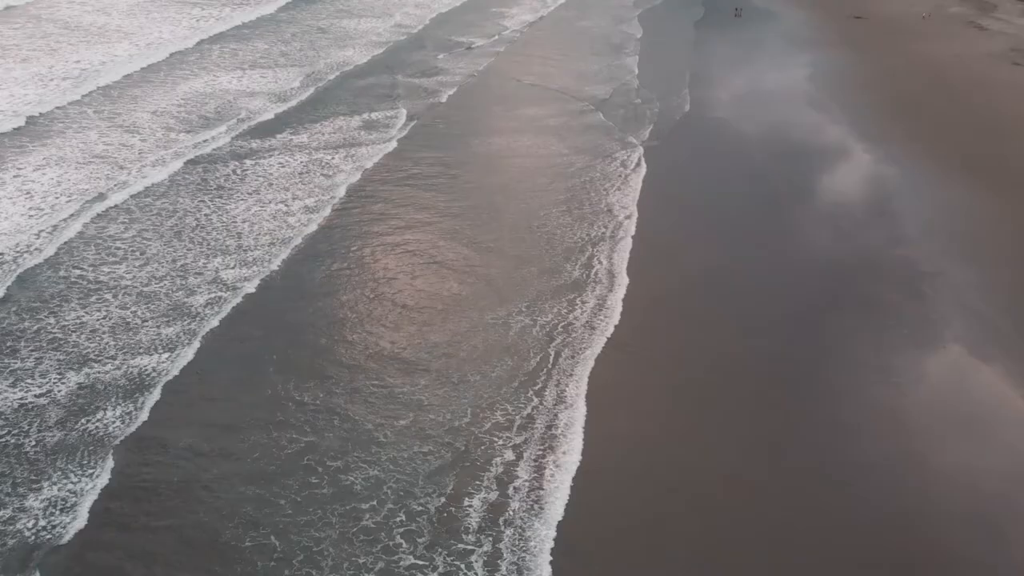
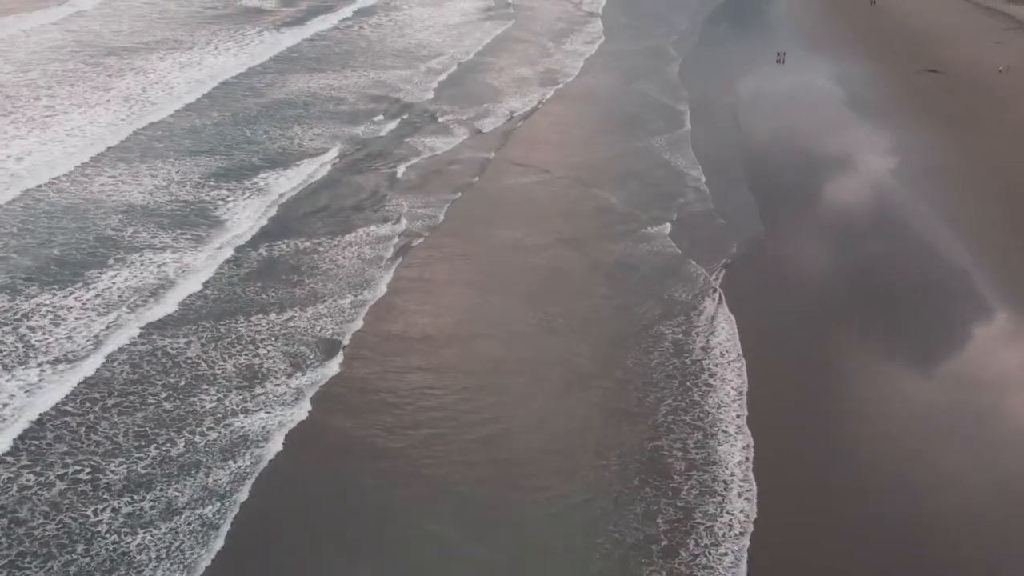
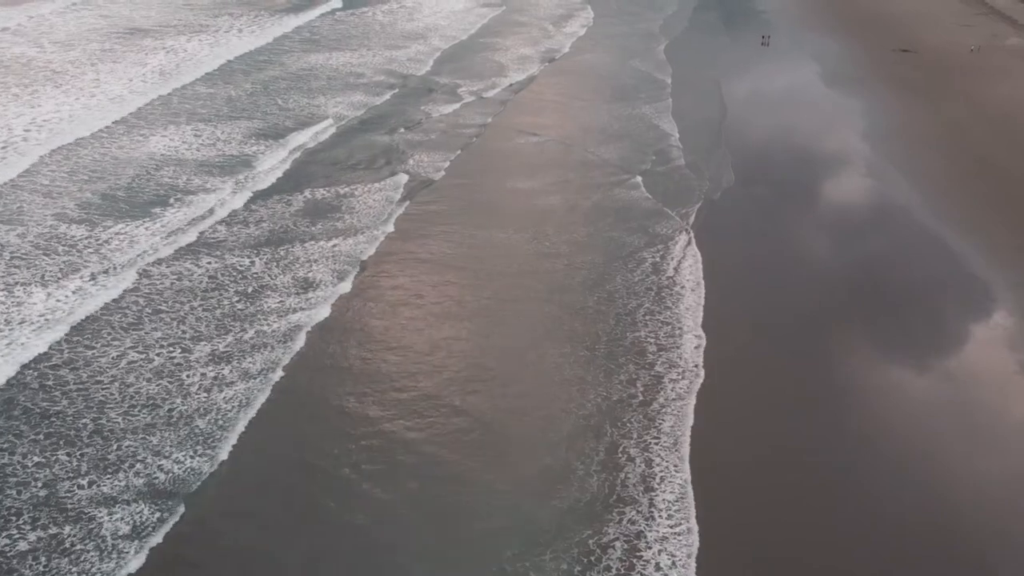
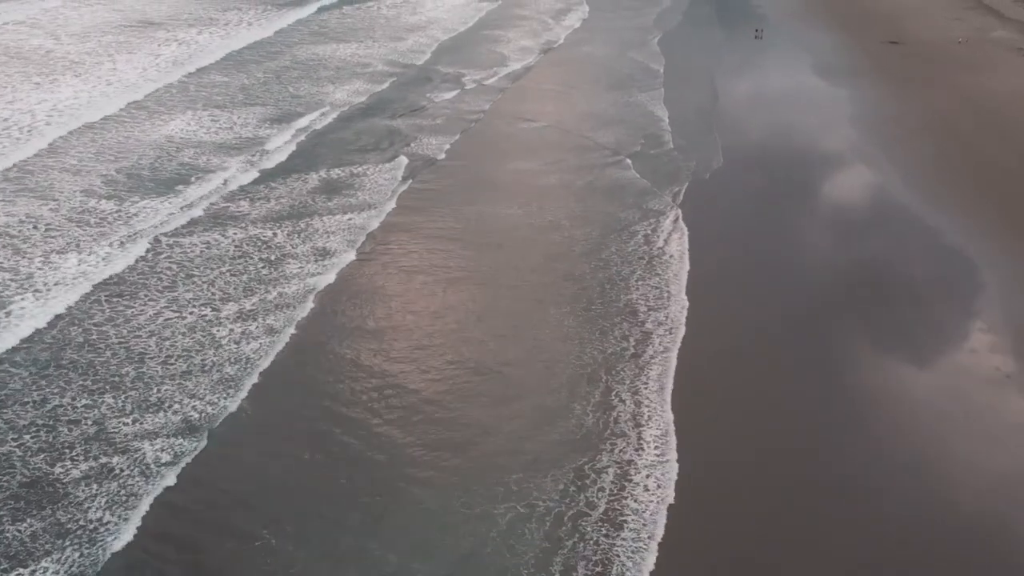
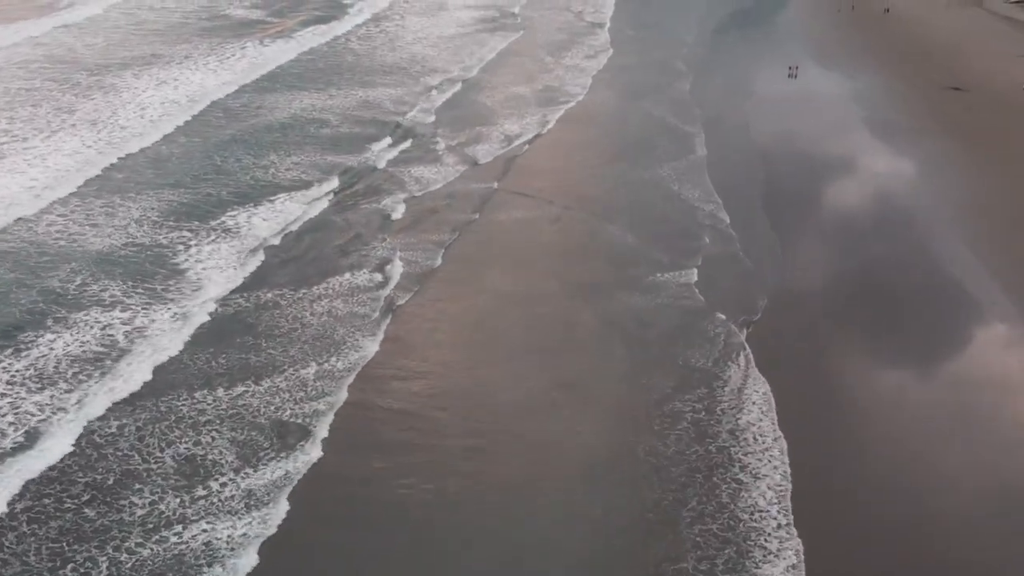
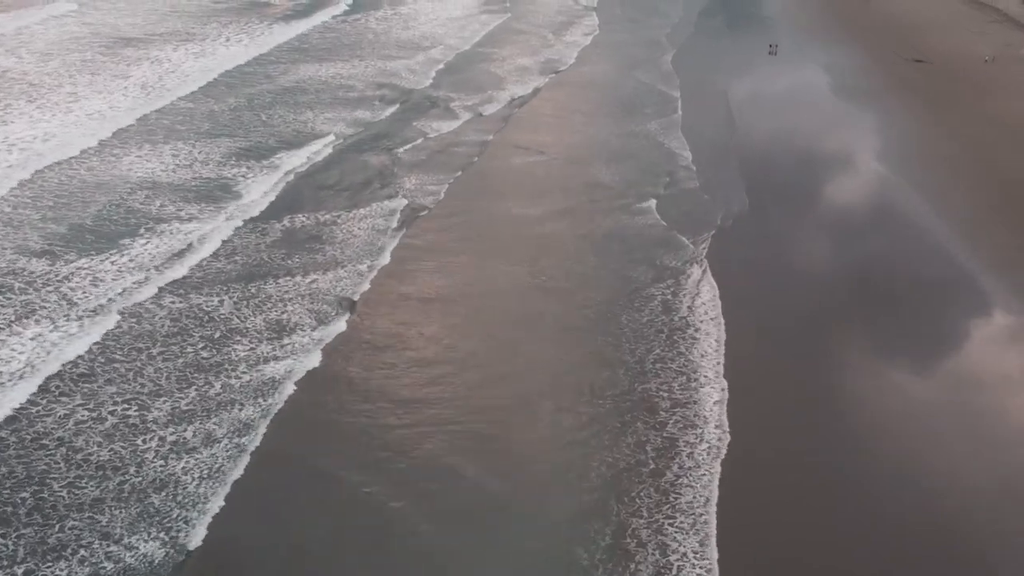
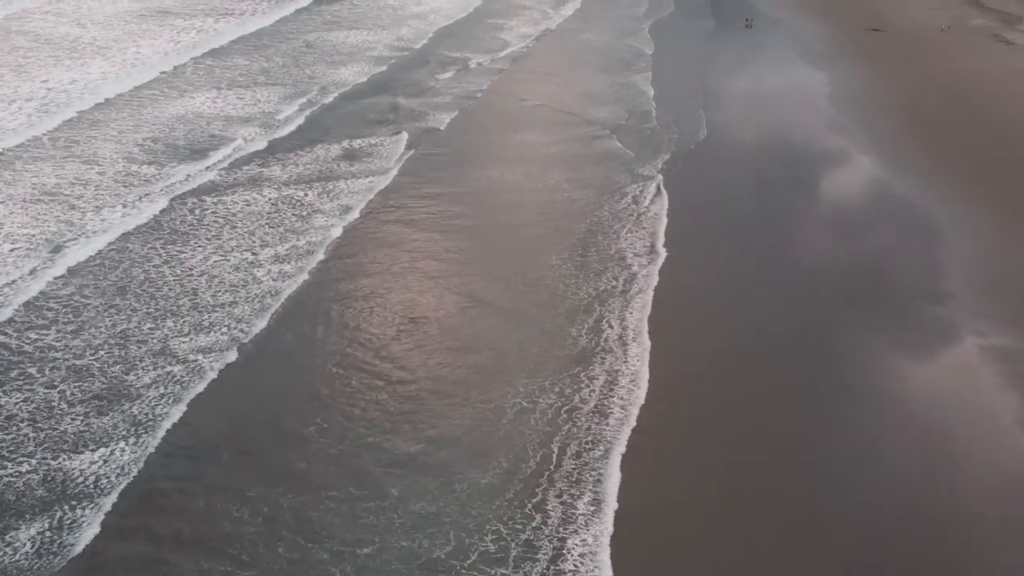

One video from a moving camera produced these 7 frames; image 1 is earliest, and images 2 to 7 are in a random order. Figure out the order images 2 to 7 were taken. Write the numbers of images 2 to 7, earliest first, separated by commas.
7, 4, 3, 6, 2, 5
